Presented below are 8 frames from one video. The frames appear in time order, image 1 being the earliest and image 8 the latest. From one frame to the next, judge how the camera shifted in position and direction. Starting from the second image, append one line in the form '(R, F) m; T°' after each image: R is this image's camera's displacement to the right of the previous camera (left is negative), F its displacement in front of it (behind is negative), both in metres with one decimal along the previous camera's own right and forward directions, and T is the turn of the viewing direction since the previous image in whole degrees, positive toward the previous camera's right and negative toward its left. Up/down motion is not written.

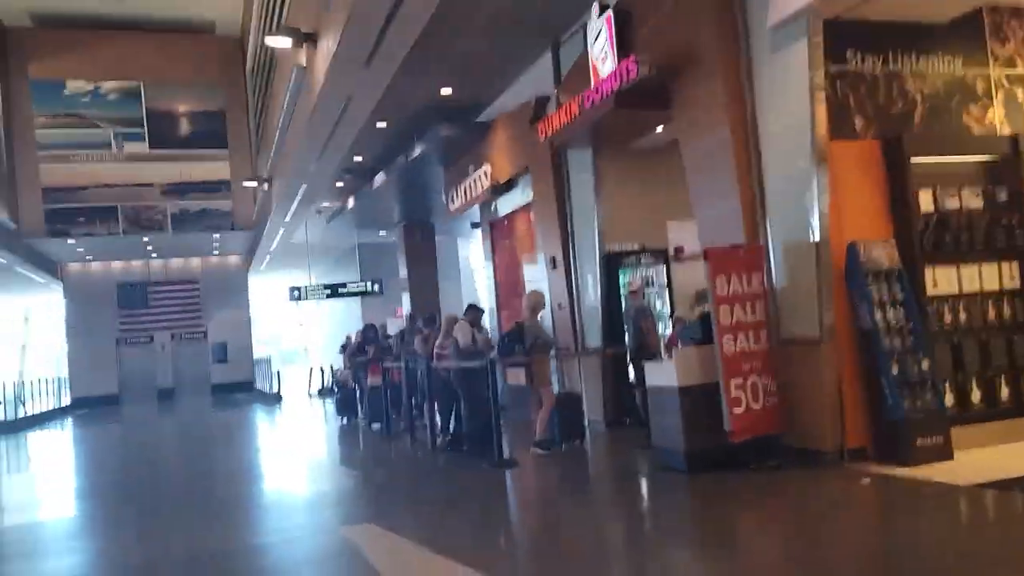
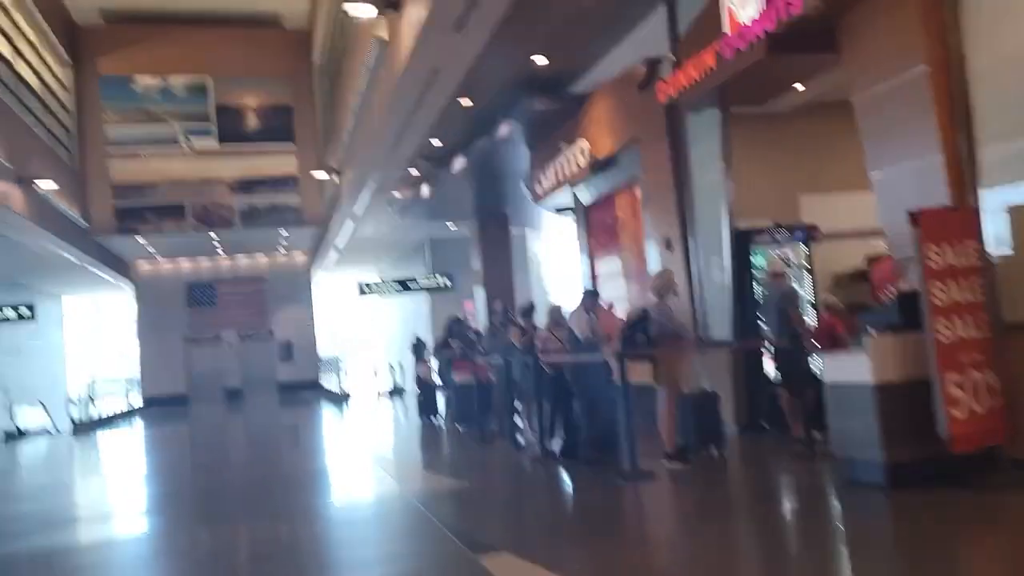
(-0.5, +0.8) m; -4°
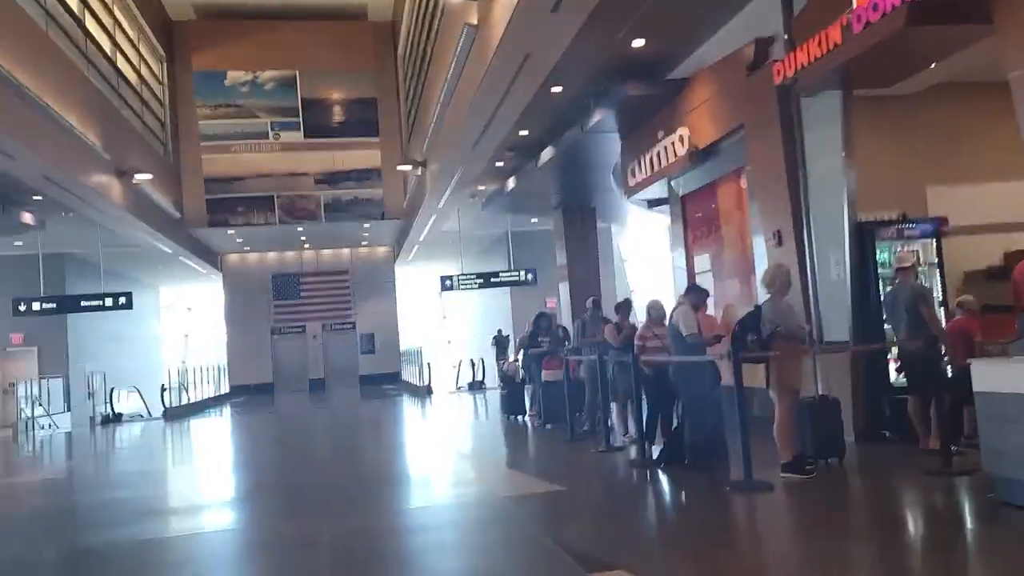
(-0.2, +0.3) m; -5°
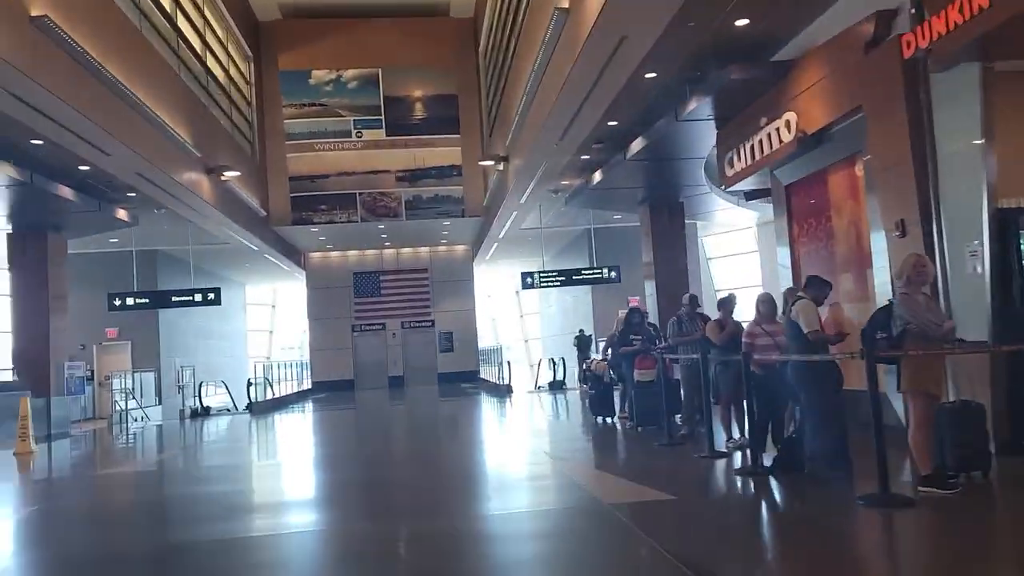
(-0.2, +0.3) m; -5°
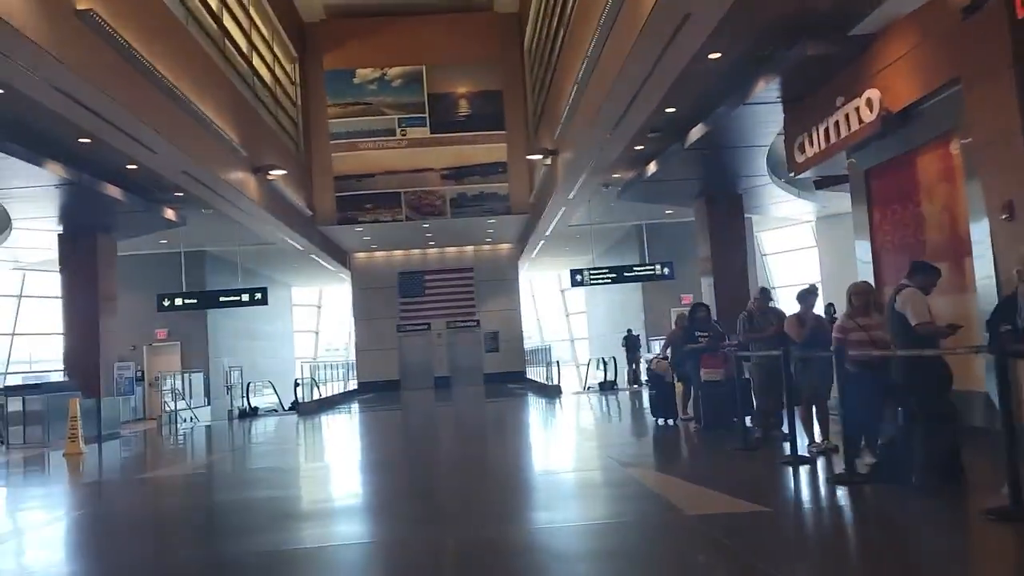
(-0.2, +0.4) m; -3°
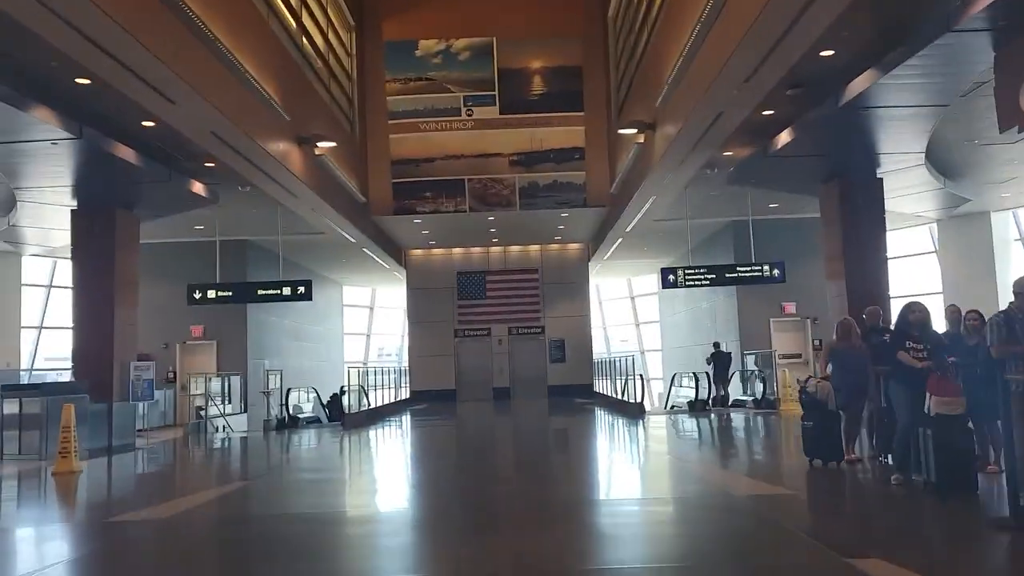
(-0.5, +2.2) m; -4°
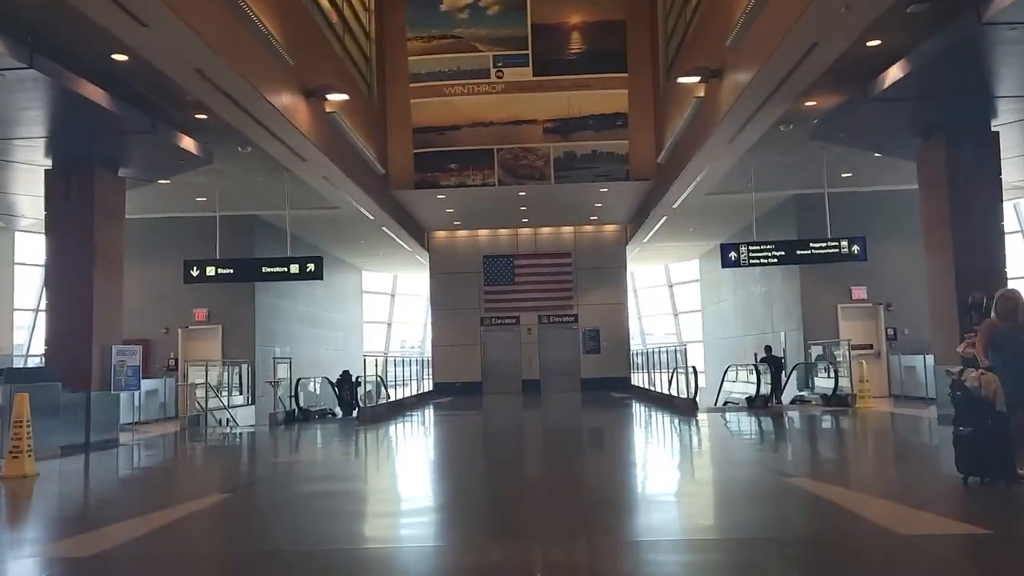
(-0.2, +1.6) m; -2°
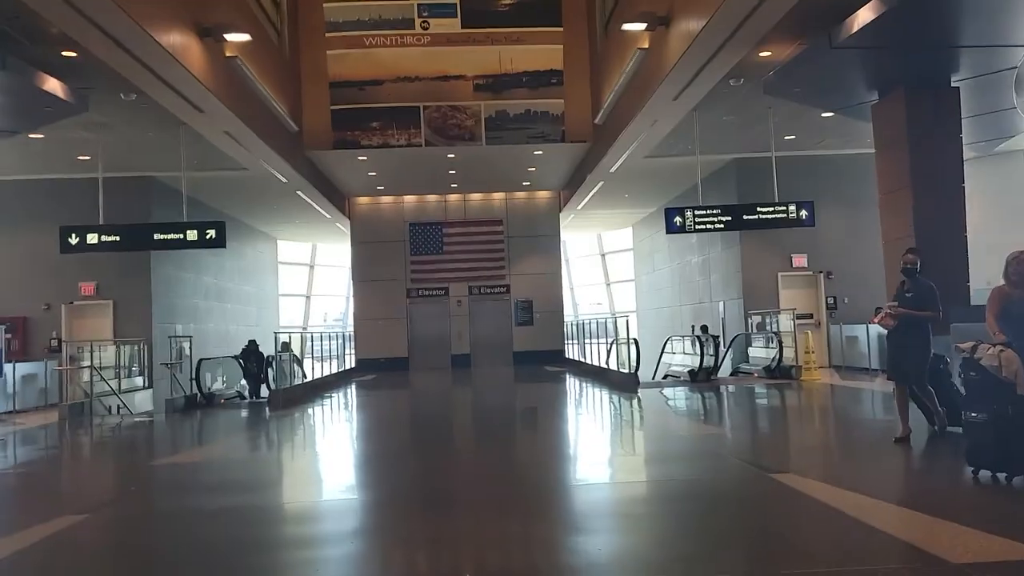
(0.0, +1.0) m; +5°
